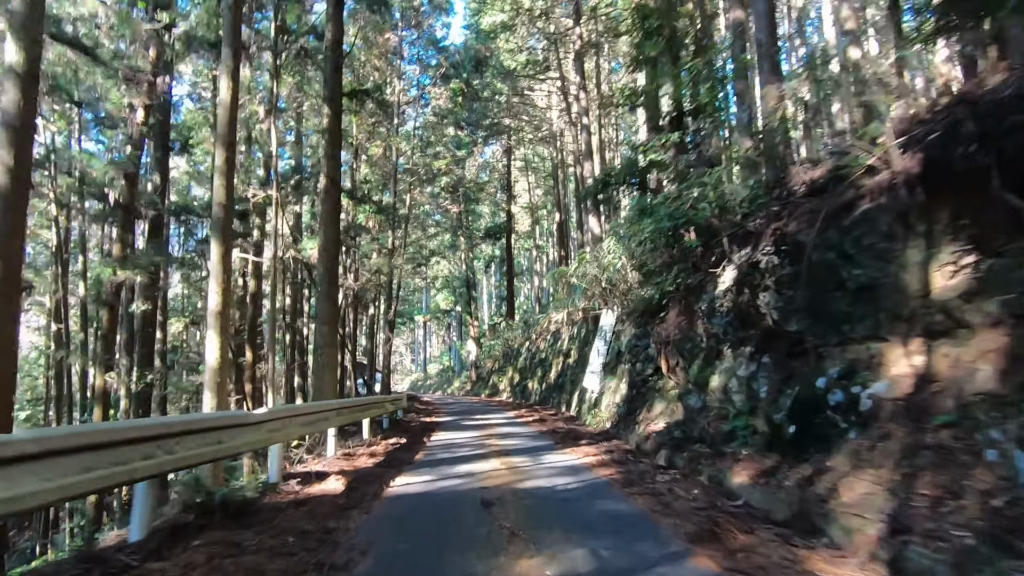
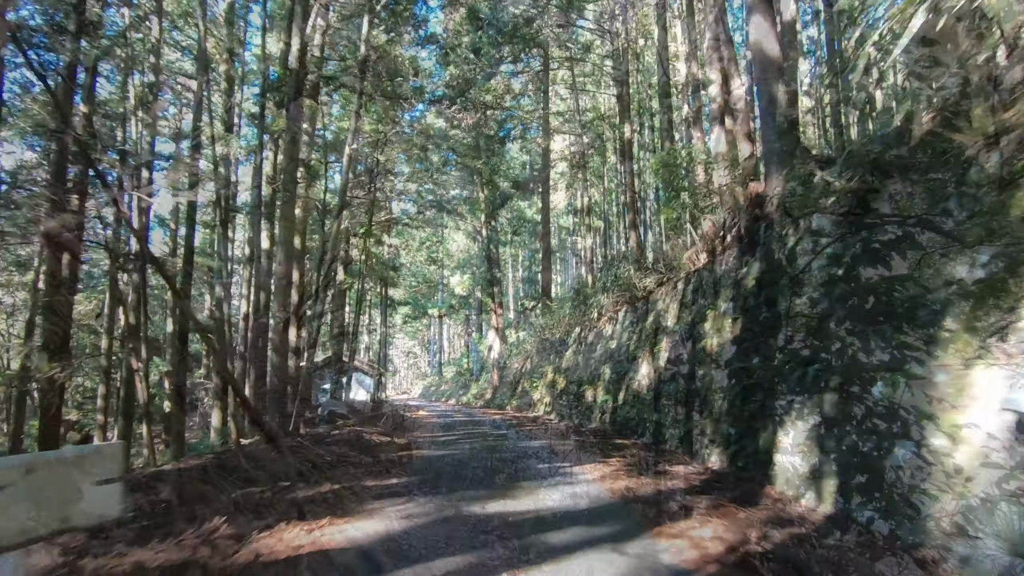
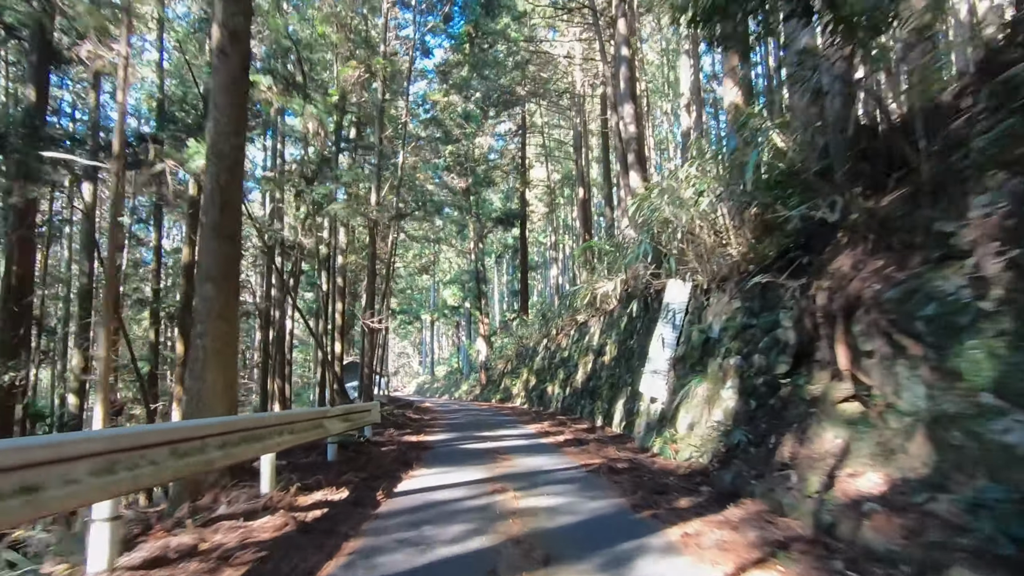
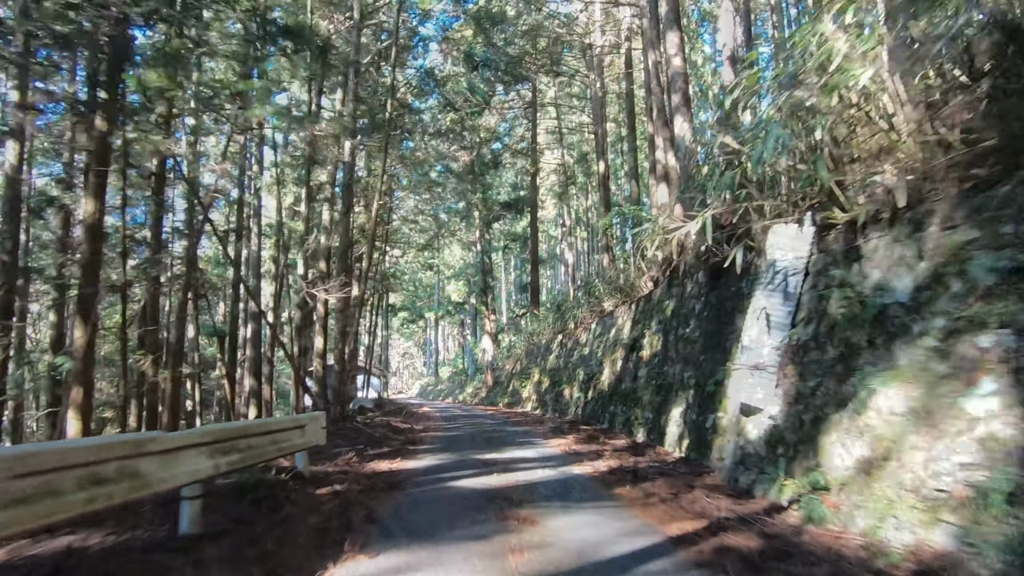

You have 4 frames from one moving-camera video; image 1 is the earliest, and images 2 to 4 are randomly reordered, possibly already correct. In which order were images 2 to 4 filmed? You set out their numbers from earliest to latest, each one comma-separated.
3, 4, 2
